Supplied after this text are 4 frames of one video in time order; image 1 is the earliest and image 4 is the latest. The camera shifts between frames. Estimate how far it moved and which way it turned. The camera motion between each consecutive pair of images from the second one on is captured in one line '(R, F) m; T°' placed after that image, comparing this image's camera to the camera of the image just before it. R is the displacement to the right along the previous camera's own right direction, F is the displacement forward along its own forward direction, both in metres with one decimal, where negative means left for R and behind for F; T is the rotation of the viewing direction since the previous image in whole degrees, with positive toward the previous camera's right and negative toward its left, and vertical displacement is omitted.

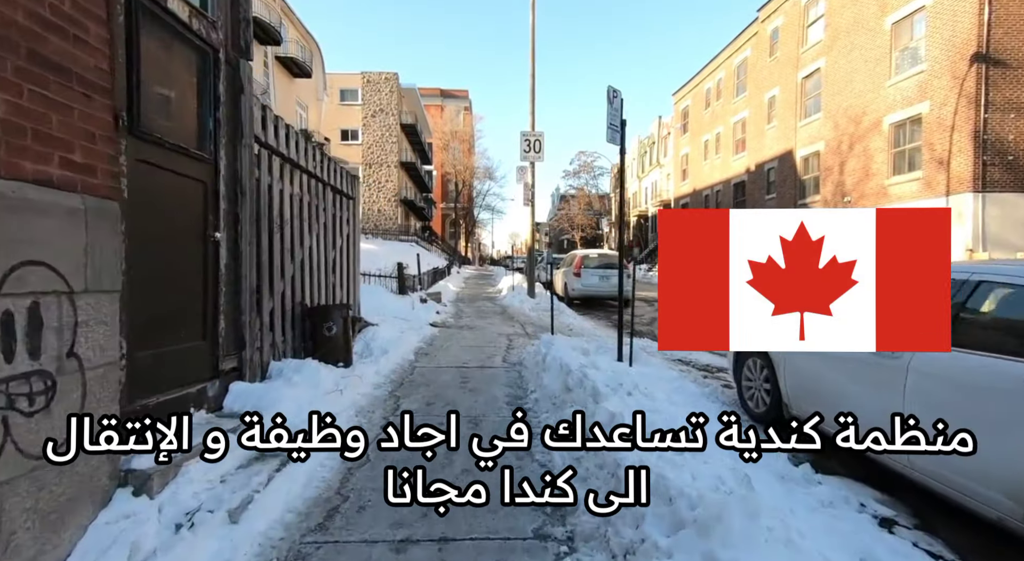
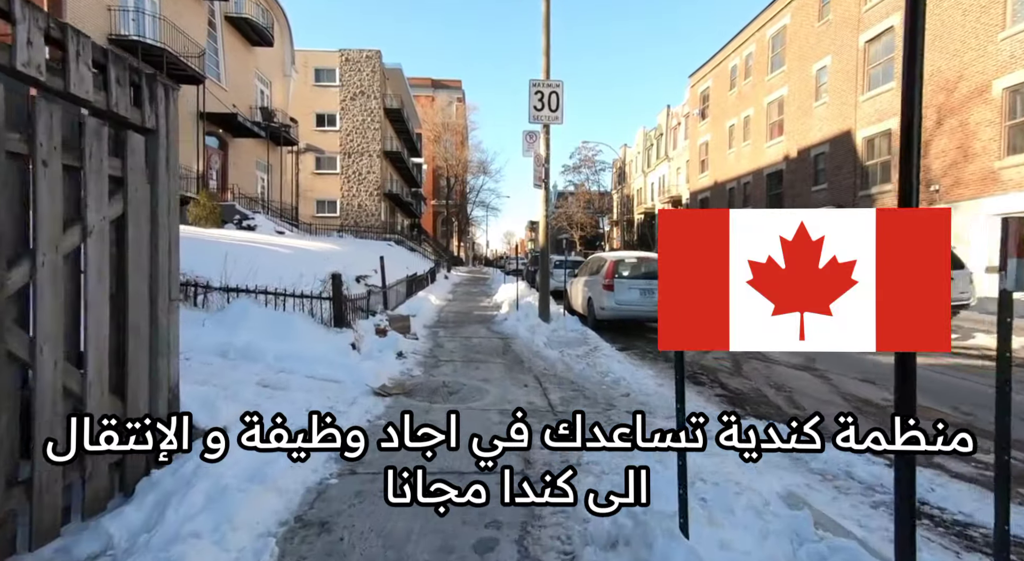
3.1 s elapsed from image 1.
(-0.2, +4.7) m; +1°
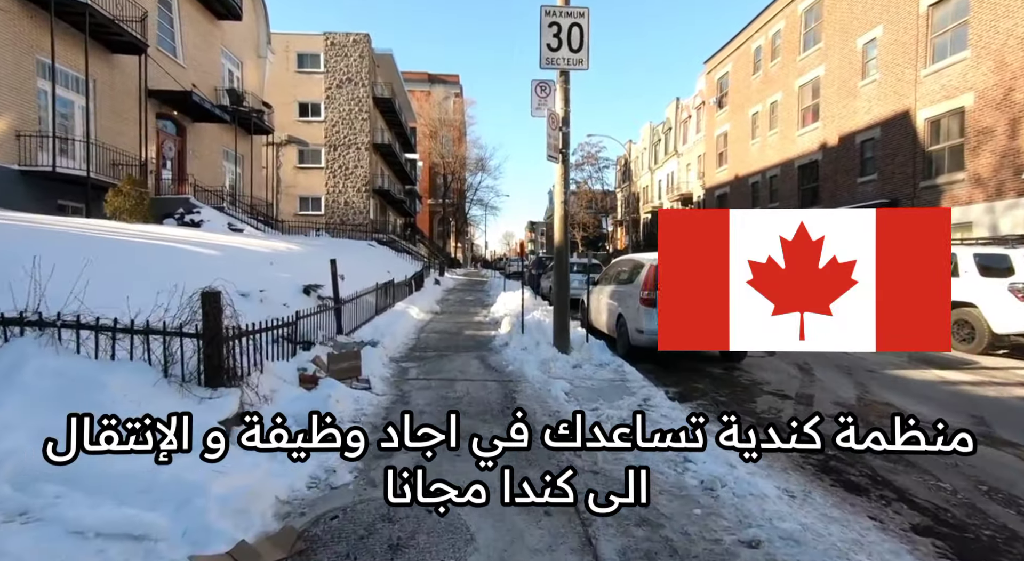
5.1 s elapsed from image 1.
(-0.1, +3.2) m; 0°
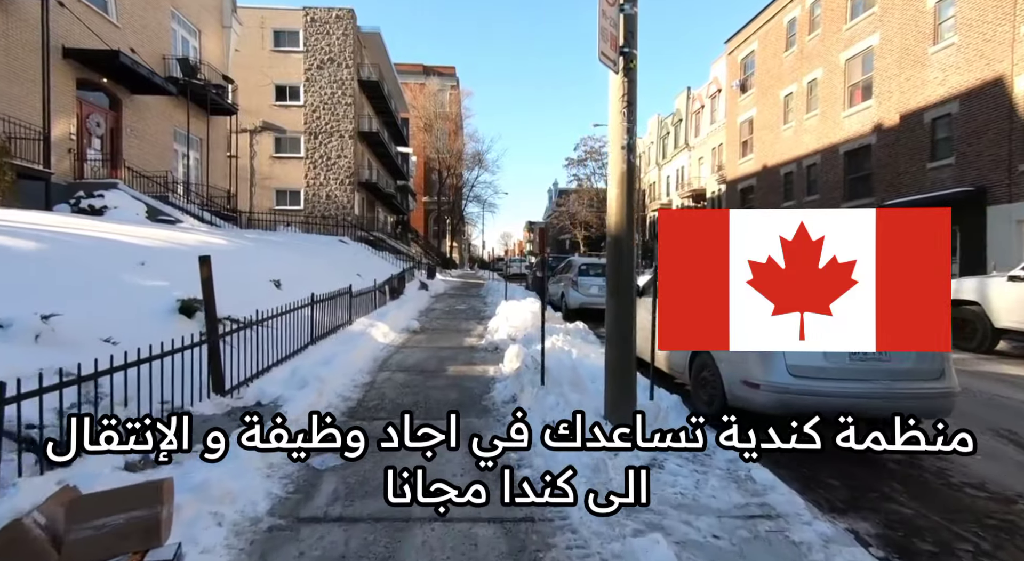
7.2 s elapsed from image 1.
(-0.1, +3.5) m; 0°
